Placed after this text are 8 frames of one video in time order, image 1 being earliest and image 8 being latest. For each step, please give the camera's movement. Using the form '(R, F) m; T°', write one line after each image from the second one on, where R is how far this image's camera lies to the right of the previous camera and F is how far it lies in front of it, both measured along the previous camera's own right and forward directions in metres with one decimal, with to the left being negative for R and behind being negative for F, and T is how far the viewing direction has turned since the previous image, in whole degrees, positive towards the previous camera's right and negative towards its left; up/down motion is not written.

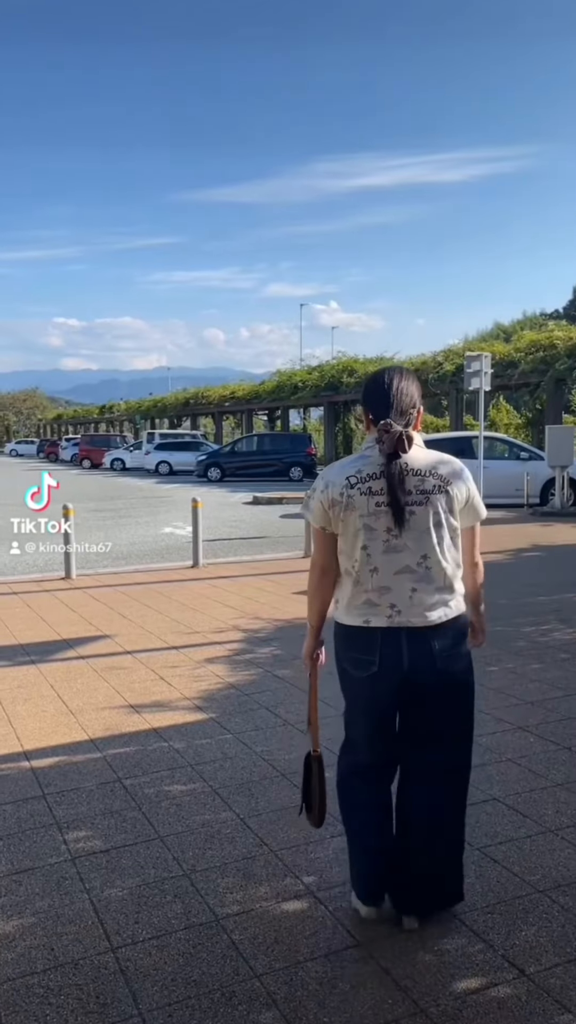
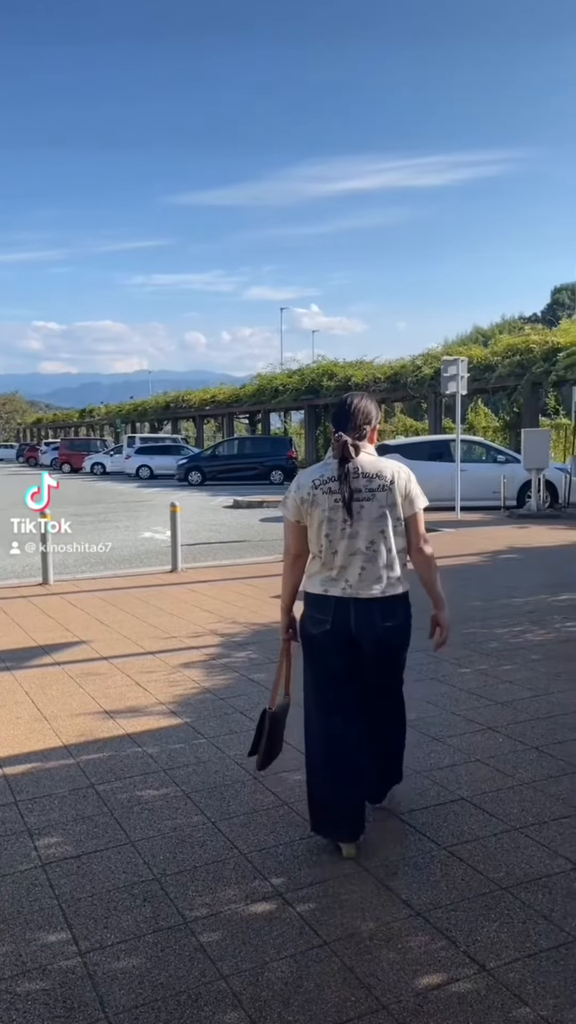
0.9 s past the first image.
(+0.1, -0.1) m; +1°
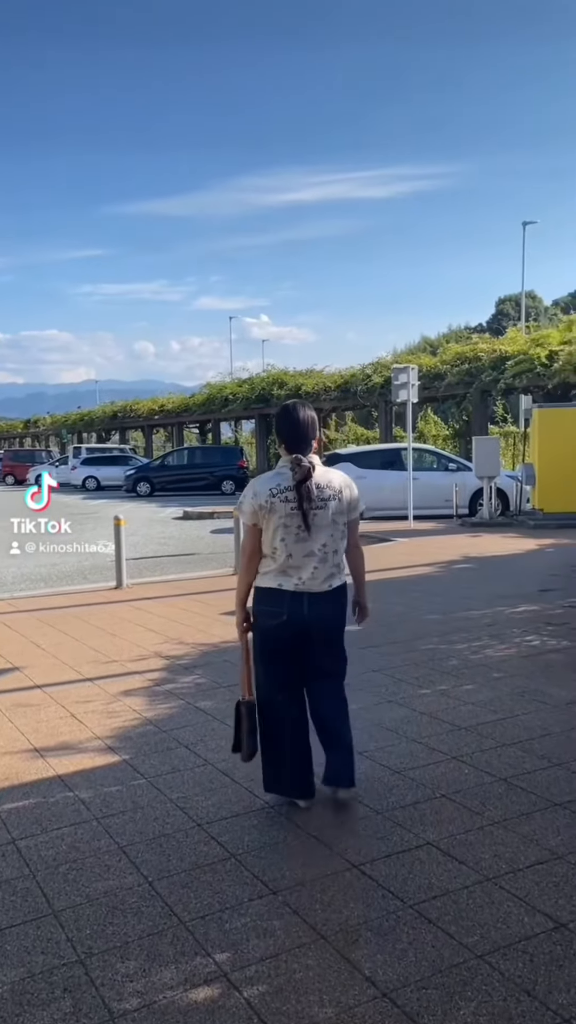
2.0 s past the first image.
(0.0, +0.4) m; +3°
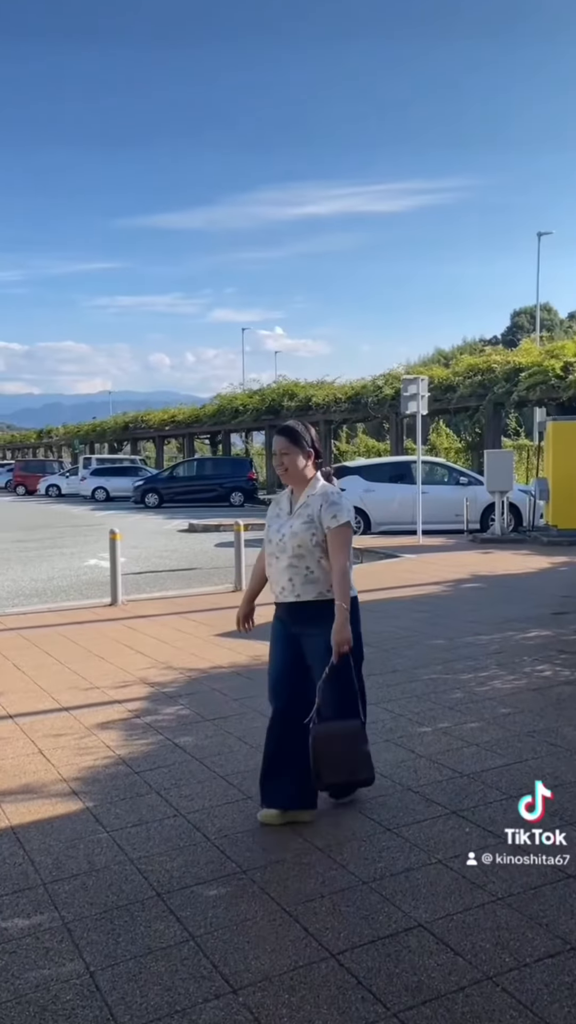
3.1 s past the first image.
(+0.1, +0.4) m; -1°
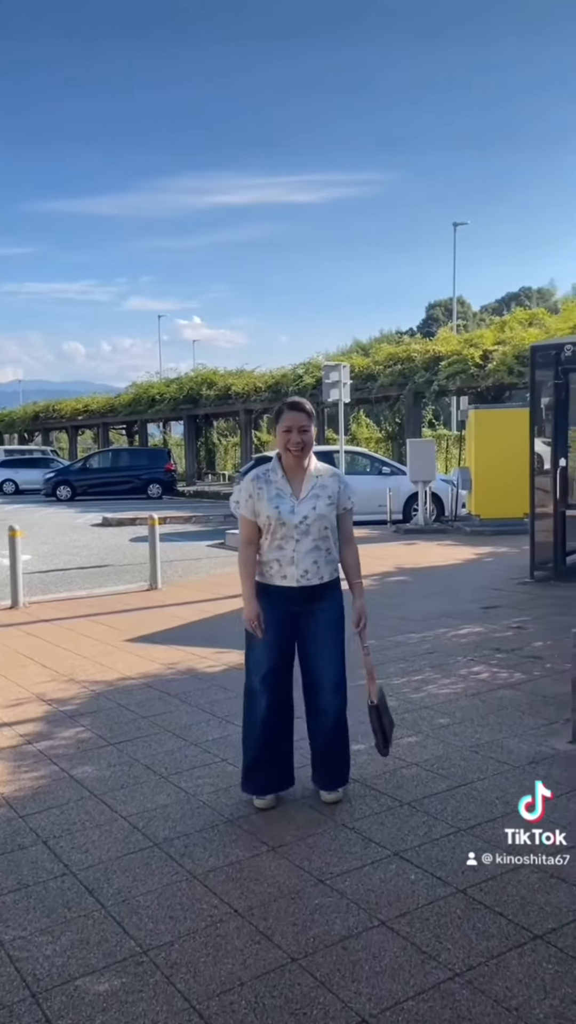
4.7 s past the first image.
(0.0, +0.6) m; +5°
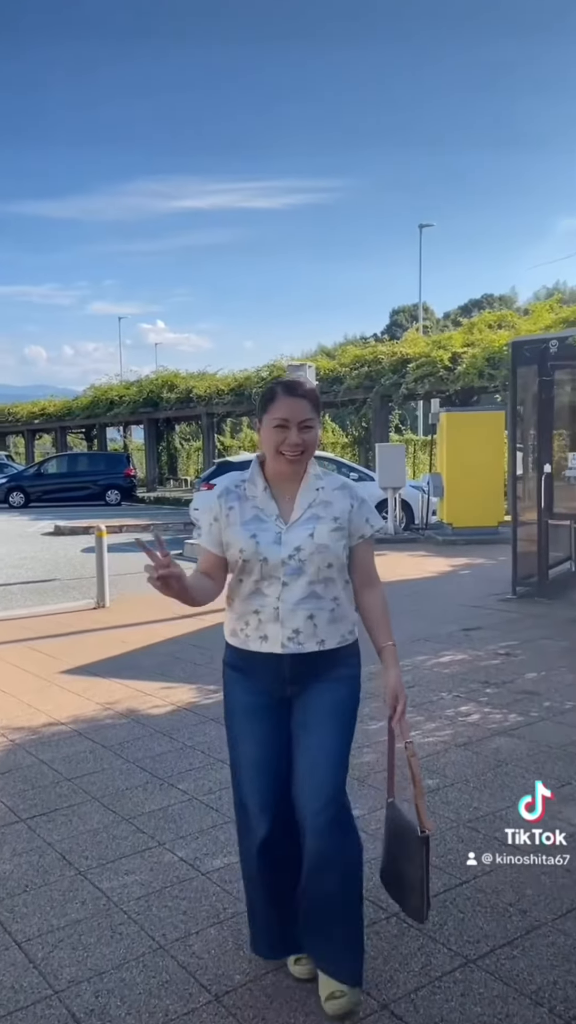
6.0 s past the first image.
(+0.1, +0.9) m; +2°
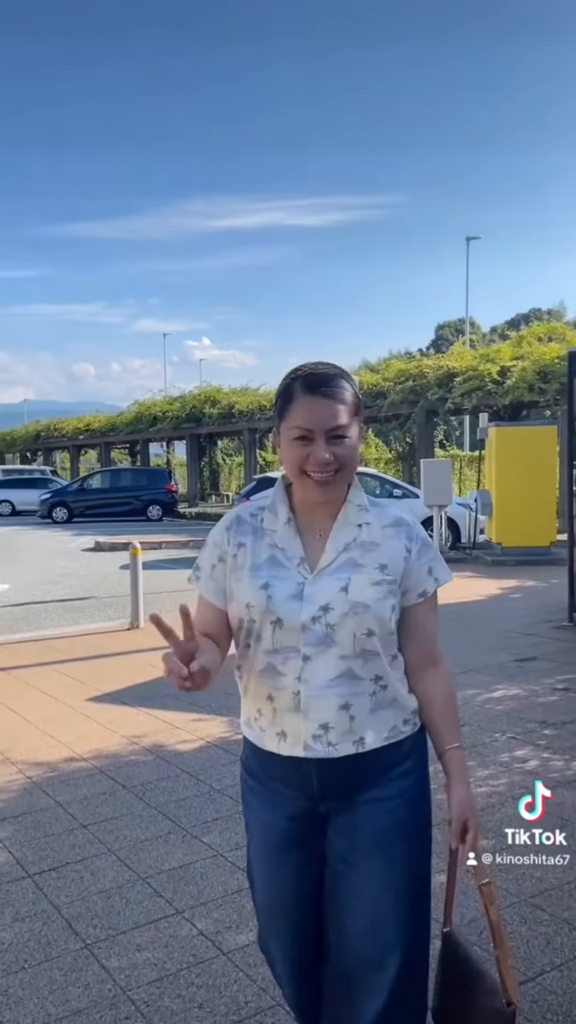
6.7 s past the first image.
(0.0, +0.4) m; -3°
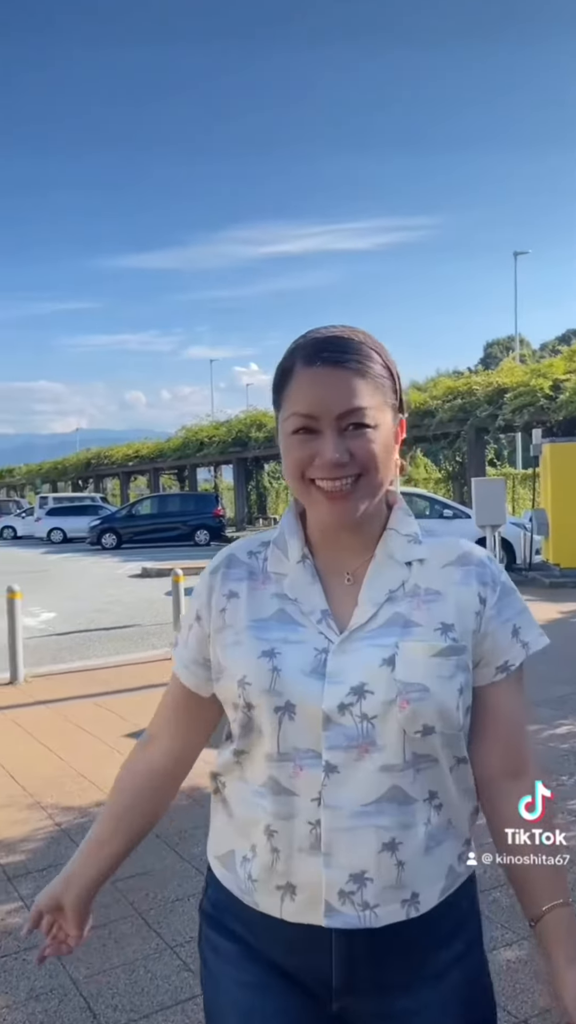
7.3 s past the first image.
(0.0, +0.4) m; -3°
